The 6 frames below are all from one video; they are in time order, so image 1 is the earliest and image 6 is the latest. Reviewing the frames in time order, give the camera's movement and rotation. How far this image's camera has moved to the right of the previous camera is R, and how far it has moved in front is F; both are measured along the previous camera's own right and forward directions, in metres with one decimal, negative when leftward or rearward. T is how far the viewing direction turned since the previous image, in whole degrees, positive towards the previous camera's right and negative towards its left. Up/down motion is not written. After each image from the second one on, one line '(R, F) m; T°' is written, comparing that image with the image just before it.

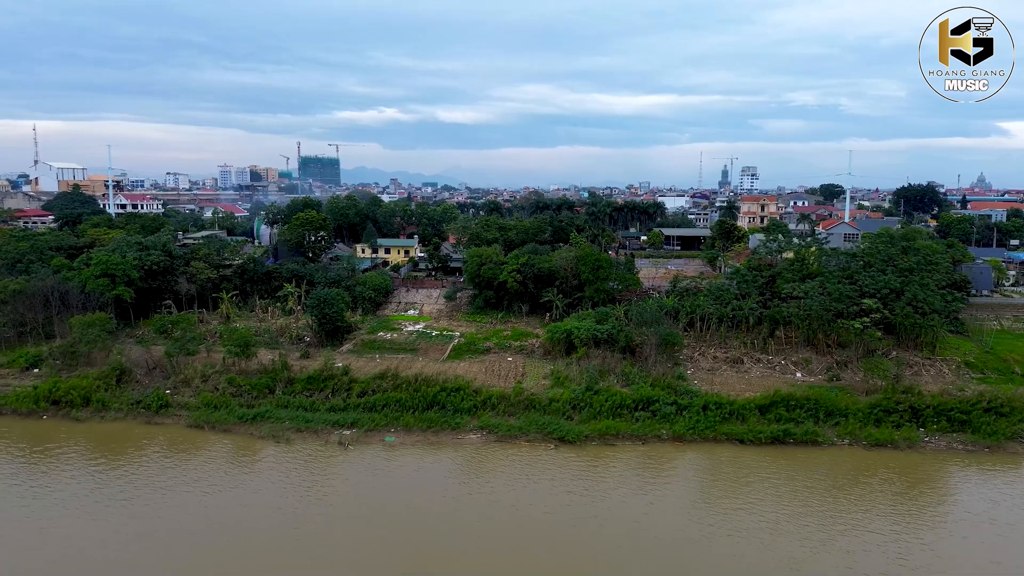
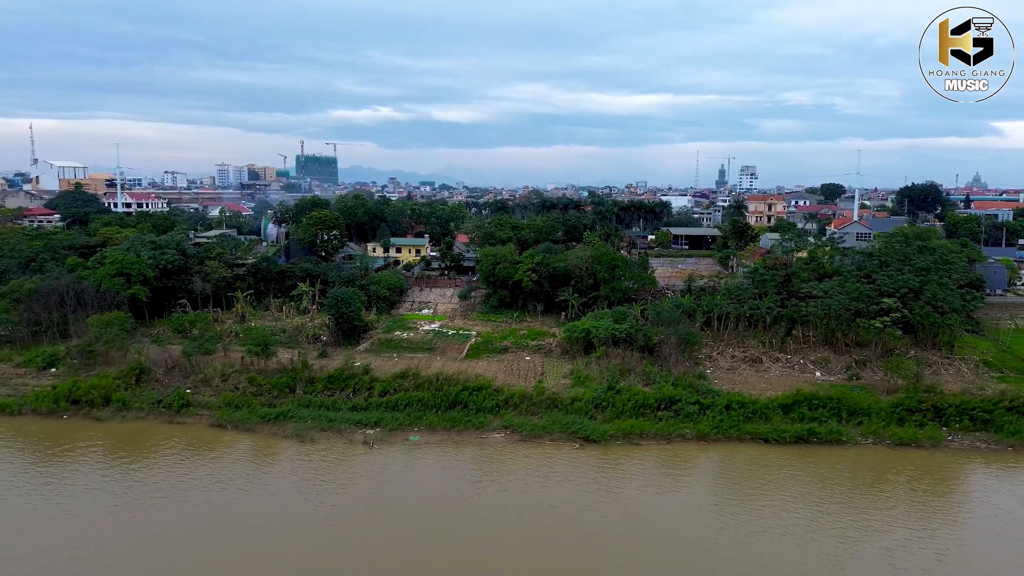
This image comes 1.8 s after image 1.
(-0.5, 0.0) m; 0°
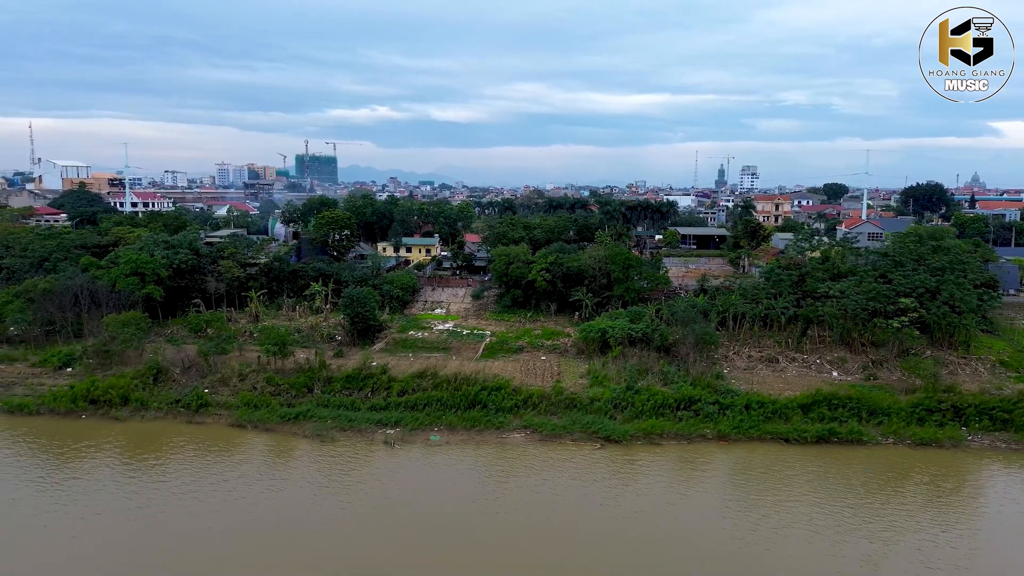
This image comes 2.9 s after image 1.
(-0.4, 0.0) m; 0°
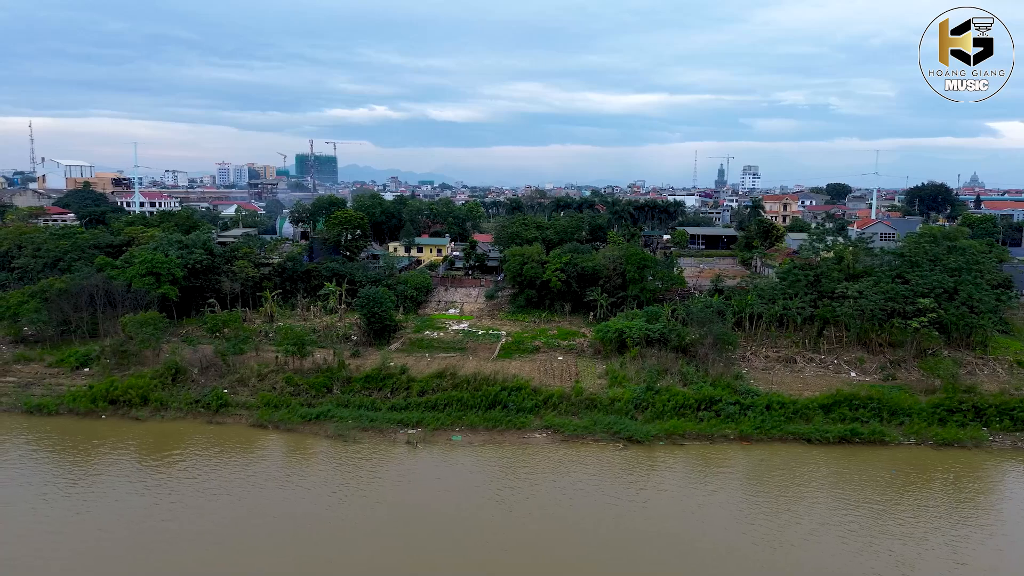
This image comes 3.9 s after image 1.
(-0.4, 0.0) m; 0°
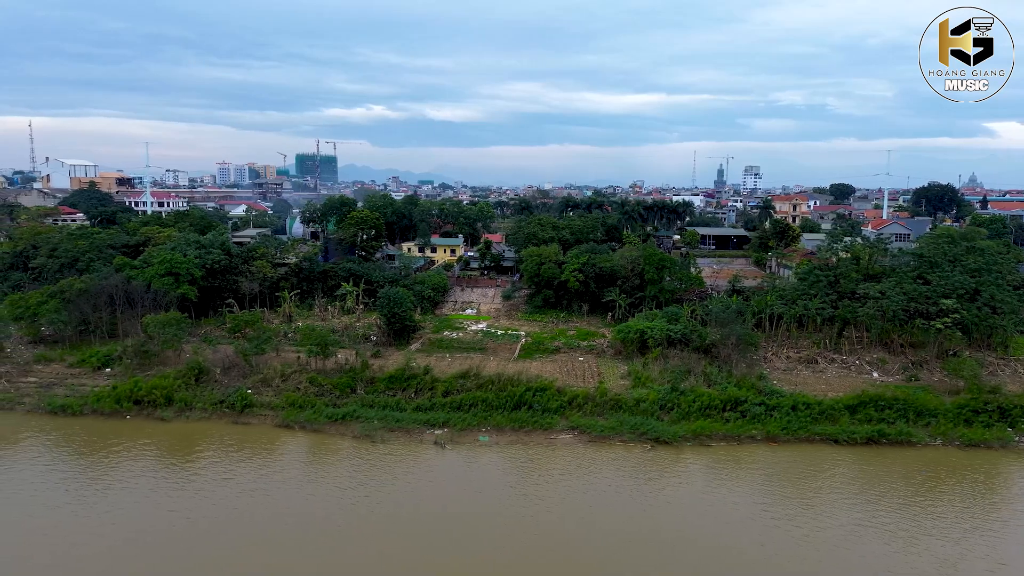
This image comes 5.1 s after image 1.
(-0.5, 0.0) m; 0°
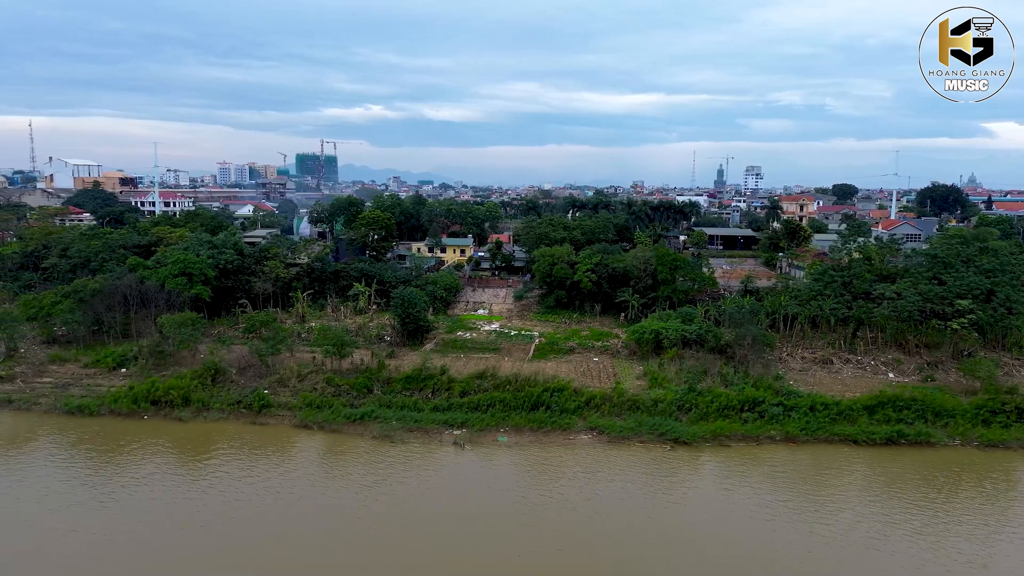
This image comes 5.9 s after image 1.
(-0.4, 0.0) m; 0°
